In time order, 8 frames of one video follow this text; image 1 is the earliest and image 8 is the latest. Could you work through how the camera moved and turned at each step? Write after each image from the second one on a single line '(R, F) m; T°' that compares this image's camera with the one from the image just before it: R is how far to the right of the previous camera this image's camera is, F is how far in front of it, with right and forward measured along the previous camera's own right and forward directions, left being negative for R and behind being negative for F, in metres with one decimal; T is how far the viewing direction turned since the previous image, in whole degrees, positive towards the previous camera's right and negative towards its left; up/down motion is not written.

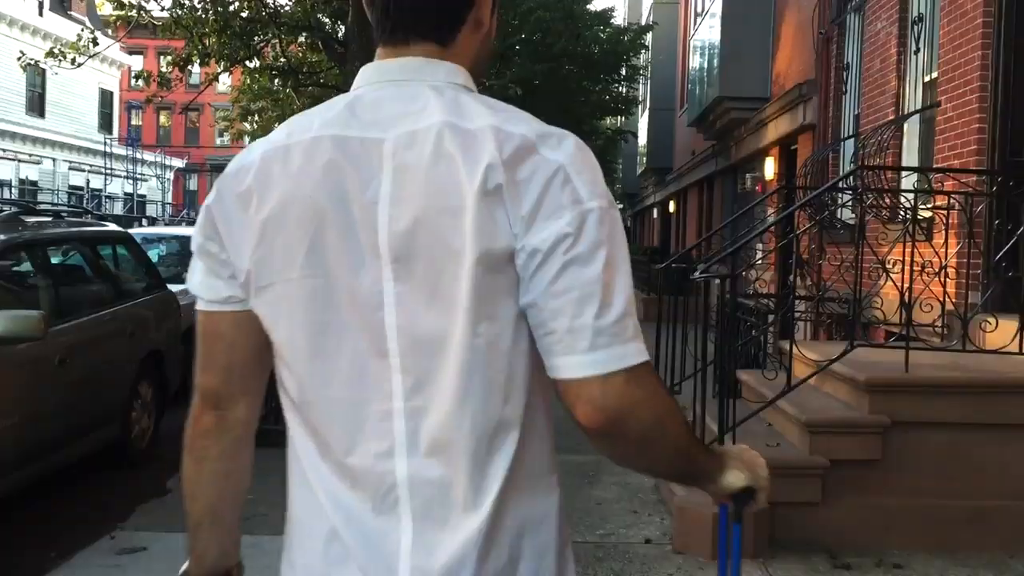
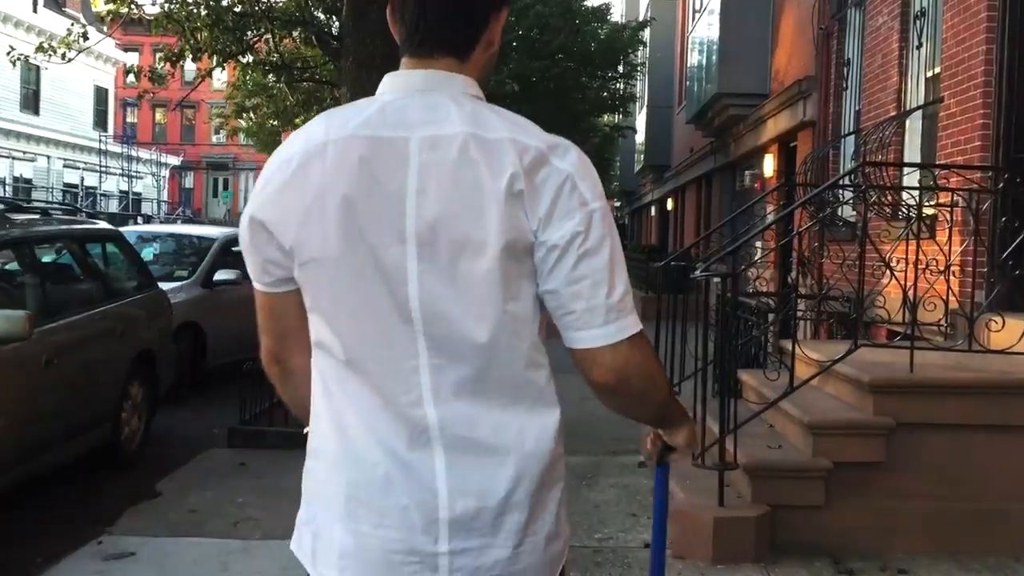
(0.0, +0.1) m; 0°
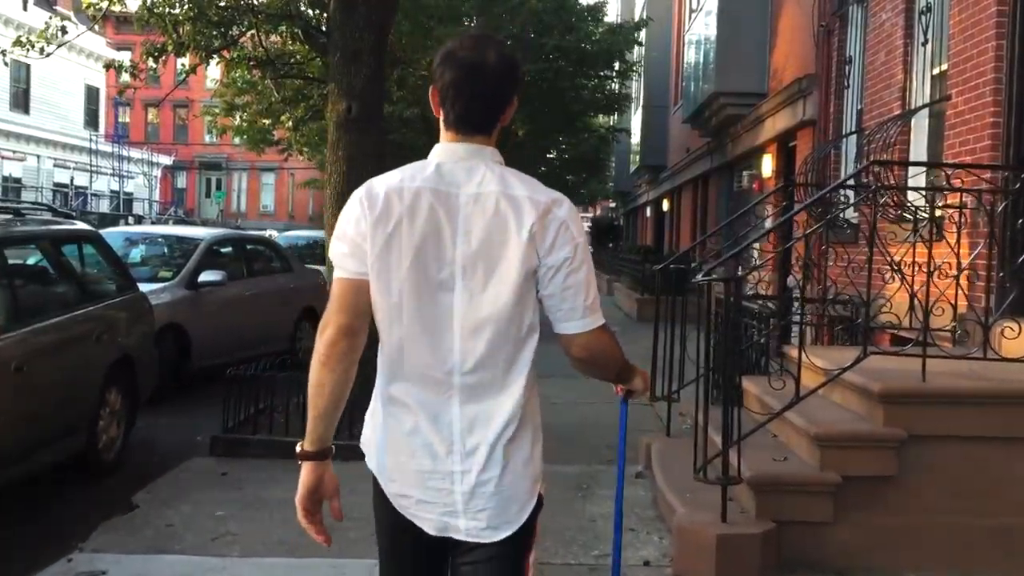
(0.0, +0.2) m; 0°
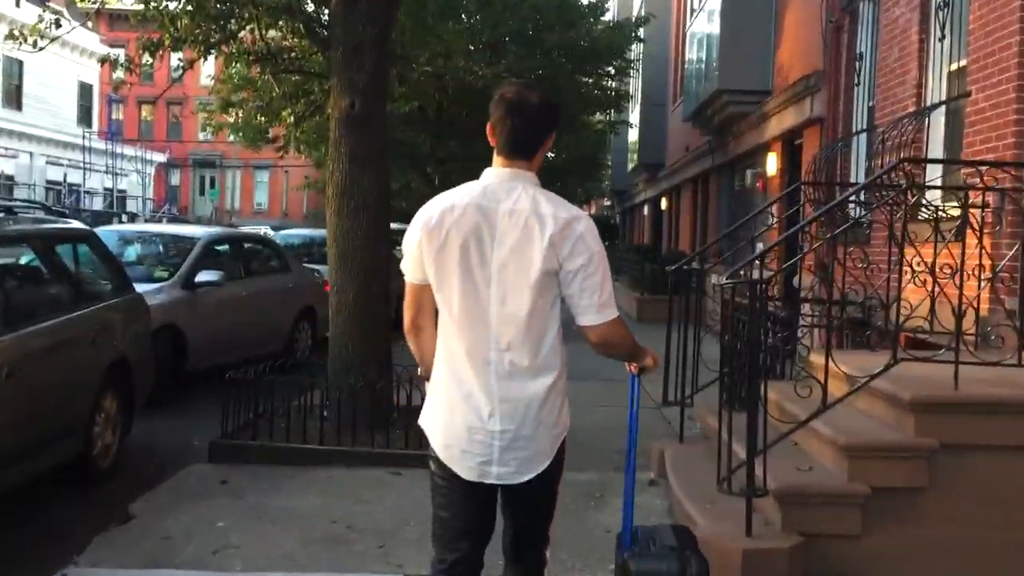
(-0.1, +0.2) m; 0°
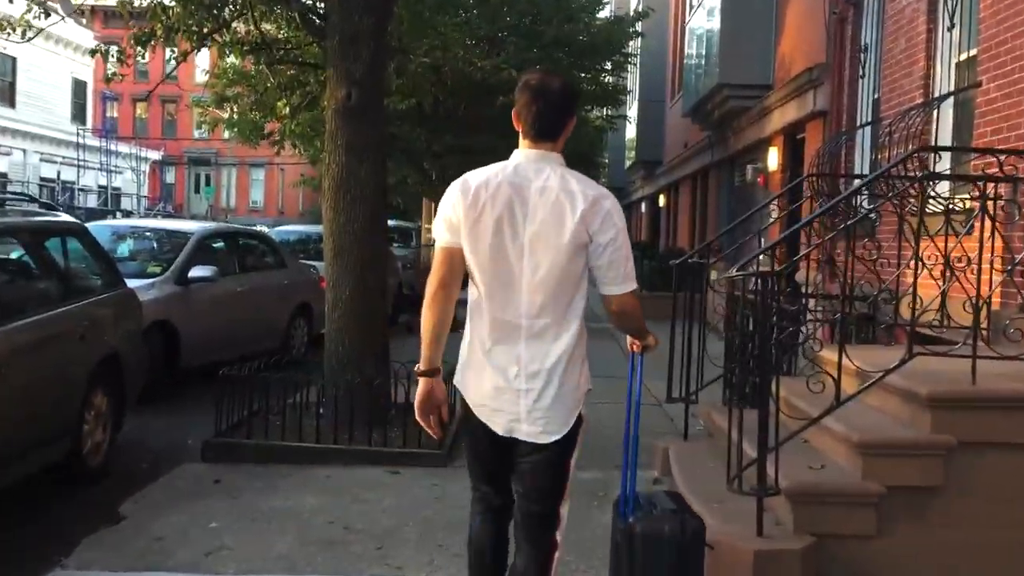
(0.0, +0.1) m; 0°
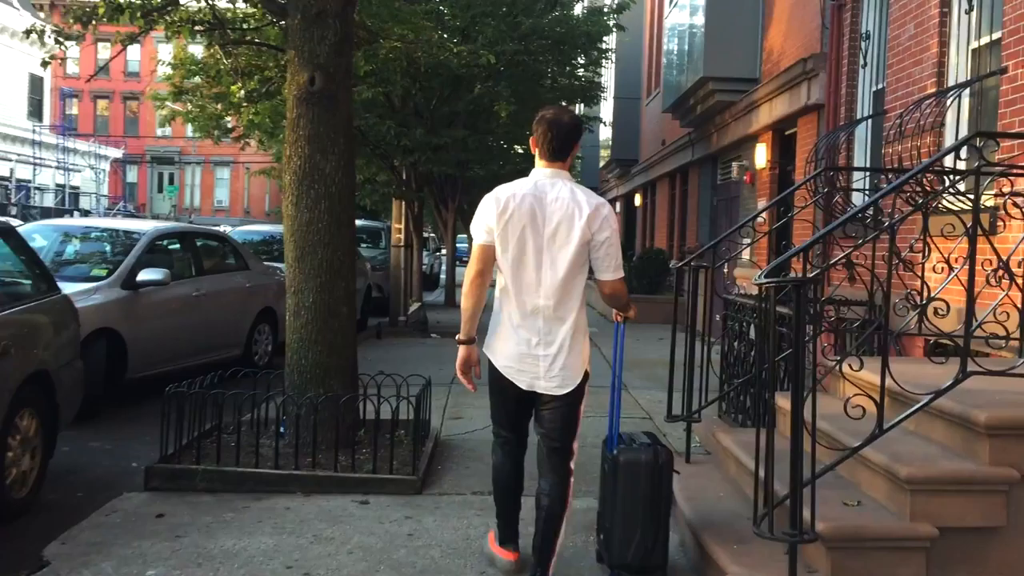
(-0.1, +0.6) m; +2°
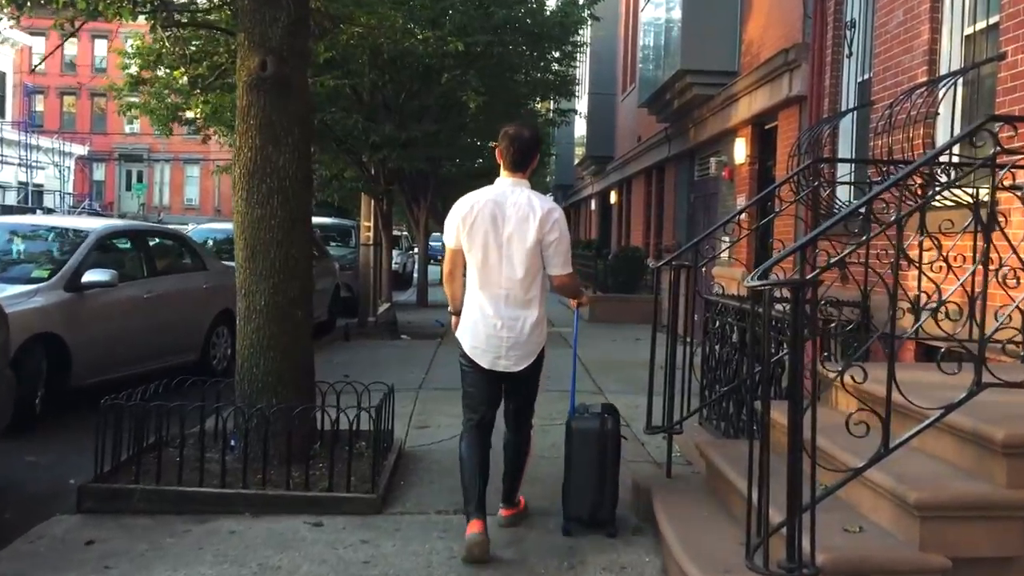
(0.0, +0.4) m; +1°
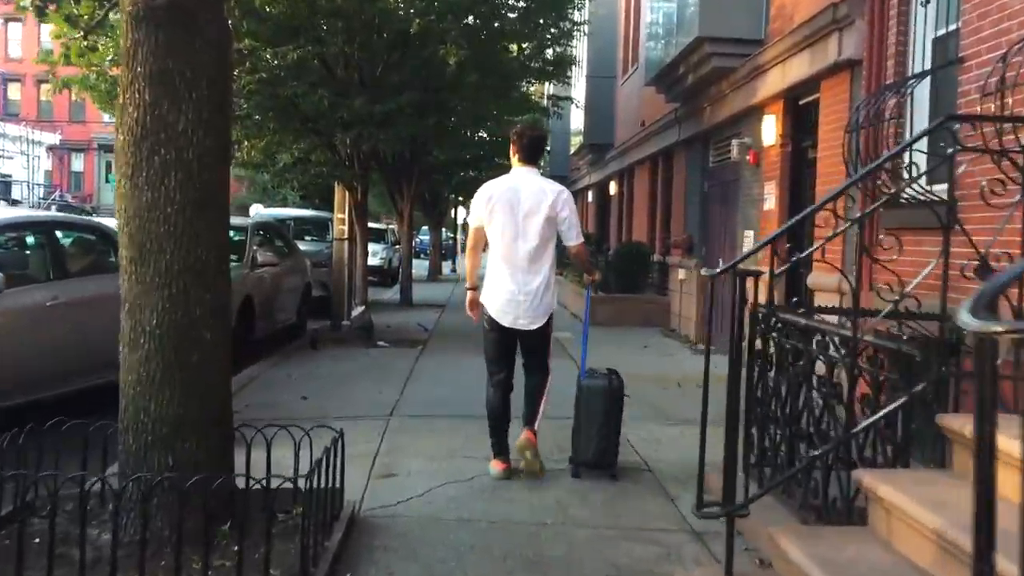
(0.0, +1.6) m; 0°
